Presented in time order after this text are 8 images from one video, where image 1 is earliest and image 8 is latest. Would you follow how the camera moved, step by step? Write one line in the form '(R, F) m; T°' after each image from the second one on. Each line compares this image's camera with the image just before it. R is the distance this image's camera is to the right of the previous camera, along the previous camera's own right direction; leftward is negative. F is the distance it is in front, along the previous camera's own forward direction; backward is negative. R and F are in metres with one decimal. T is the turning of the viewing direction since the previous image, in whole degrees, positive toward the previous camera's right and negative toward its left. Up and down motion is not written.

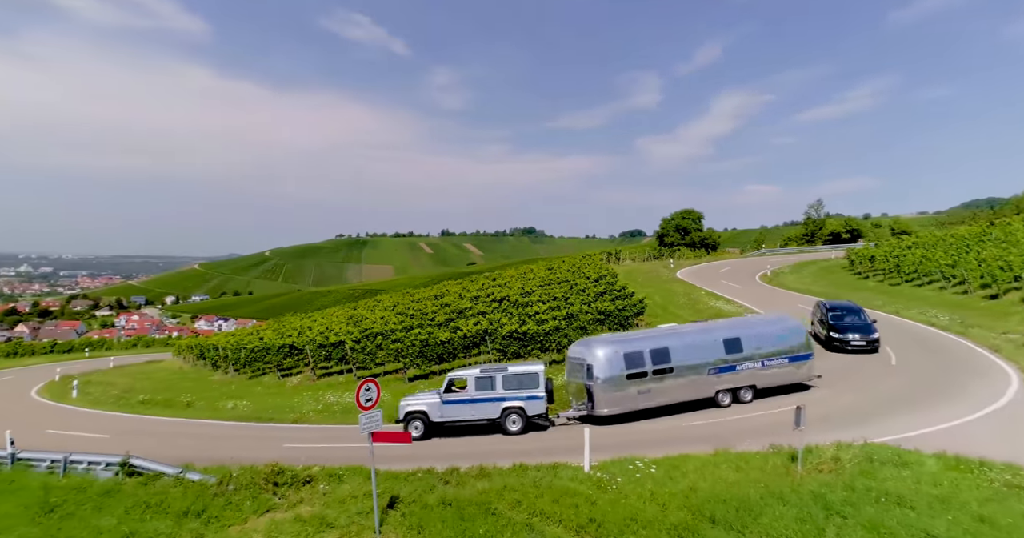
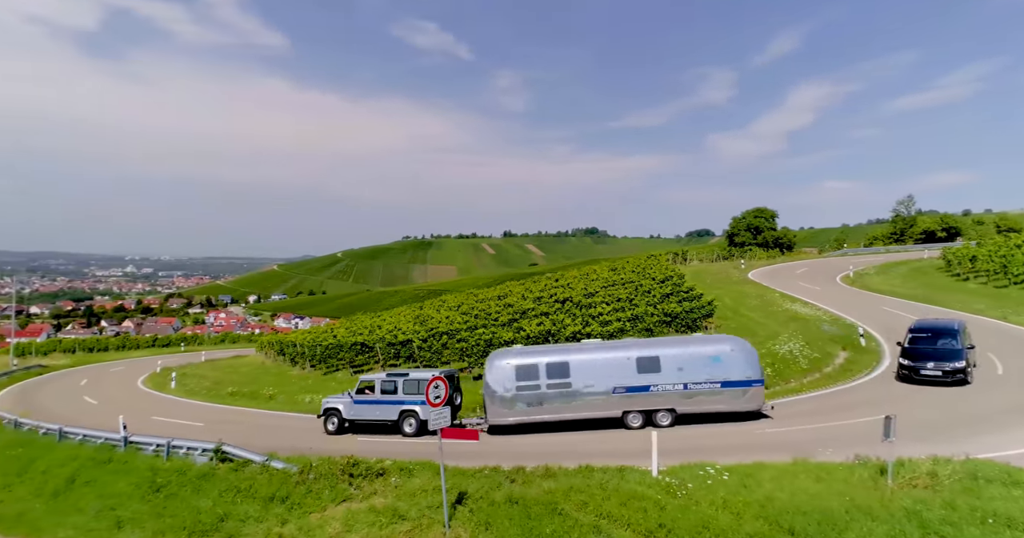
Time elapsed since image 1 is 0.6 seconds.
(0.0, +0.1) m; -5°
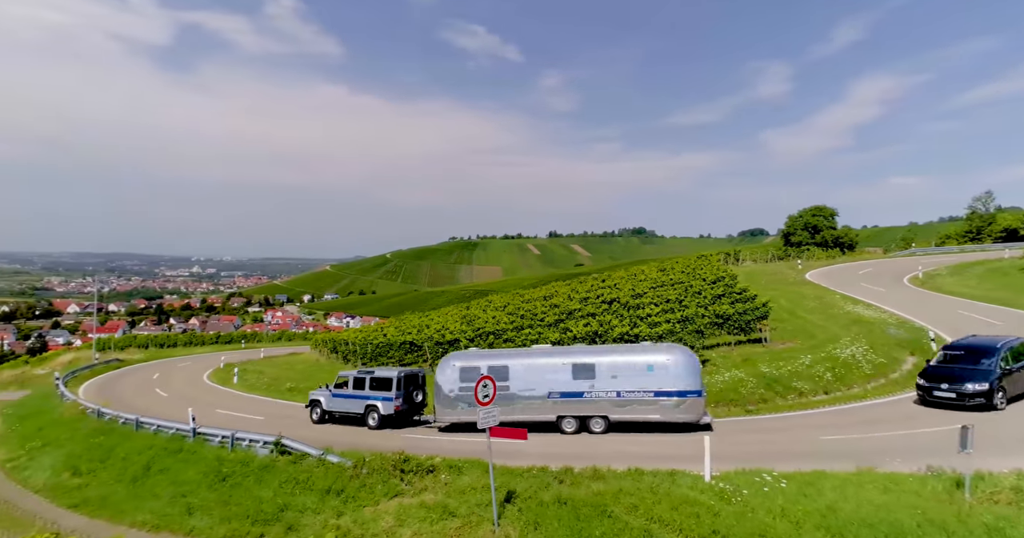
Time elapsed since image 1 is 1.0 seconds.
(0.0, +0.1) m; -4°
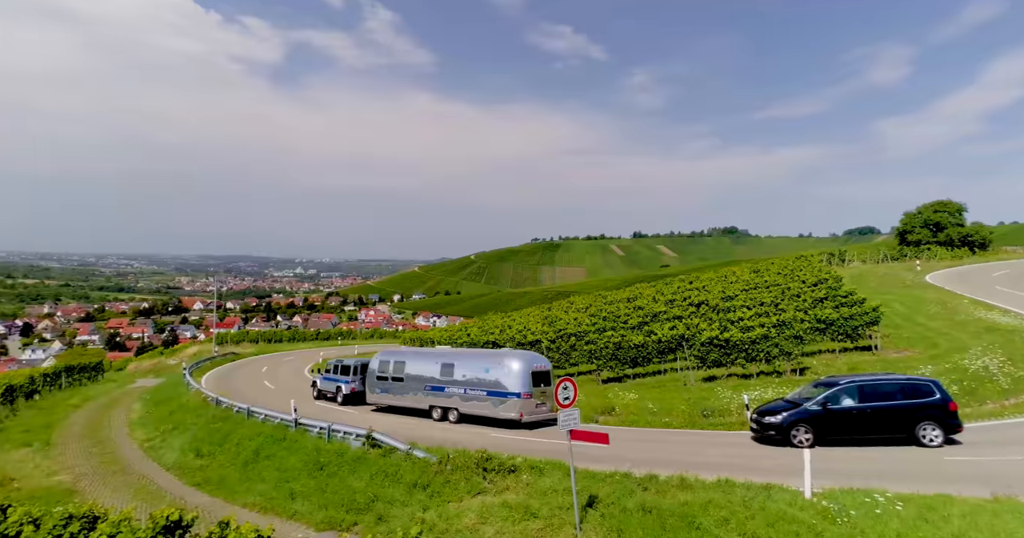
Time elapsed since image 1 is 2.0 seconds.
(0.0, +0.2) m; -7°
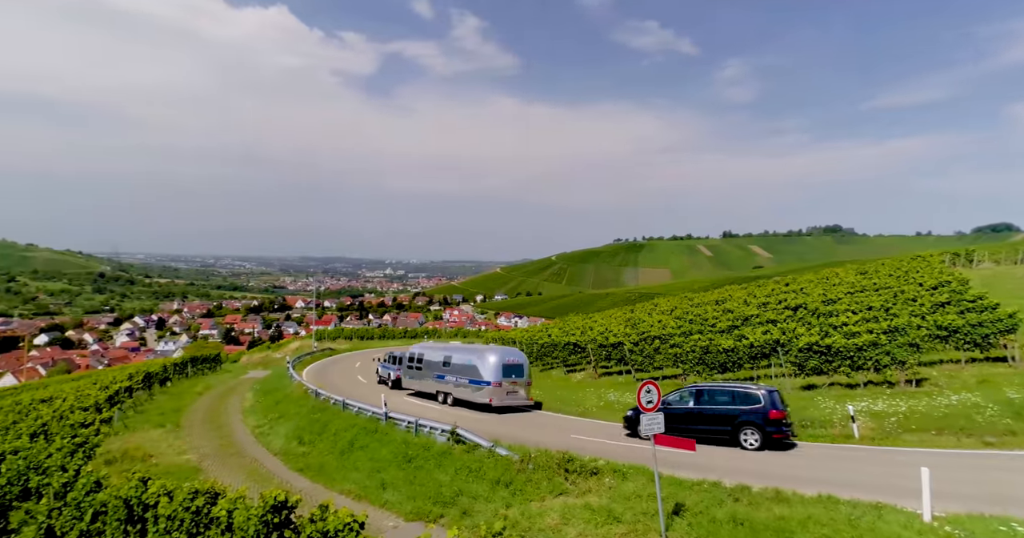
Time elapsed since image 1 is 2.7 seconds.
(-0.1, +0.2) m; -7°
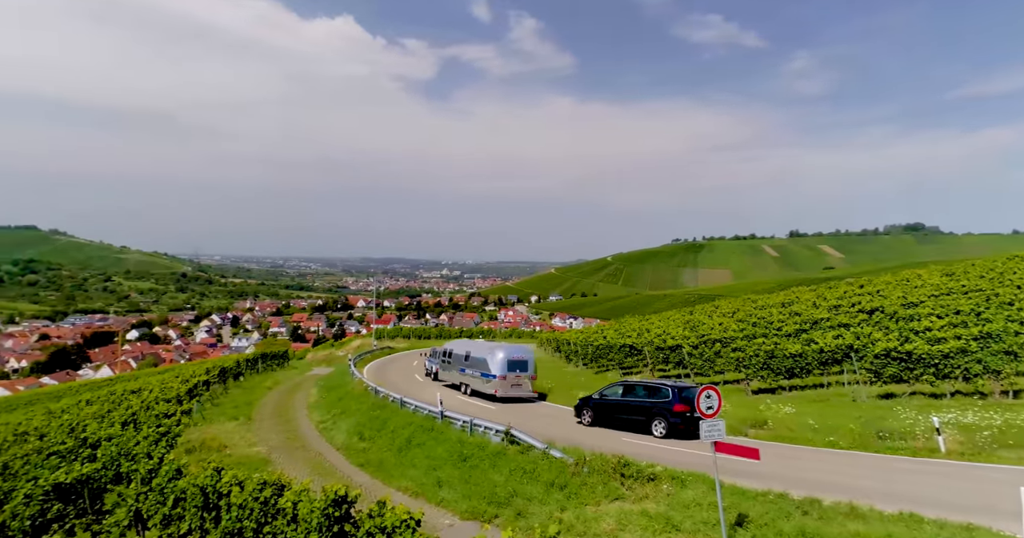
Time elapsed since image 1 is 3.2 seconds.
(0.0, +0.3) m; -5°
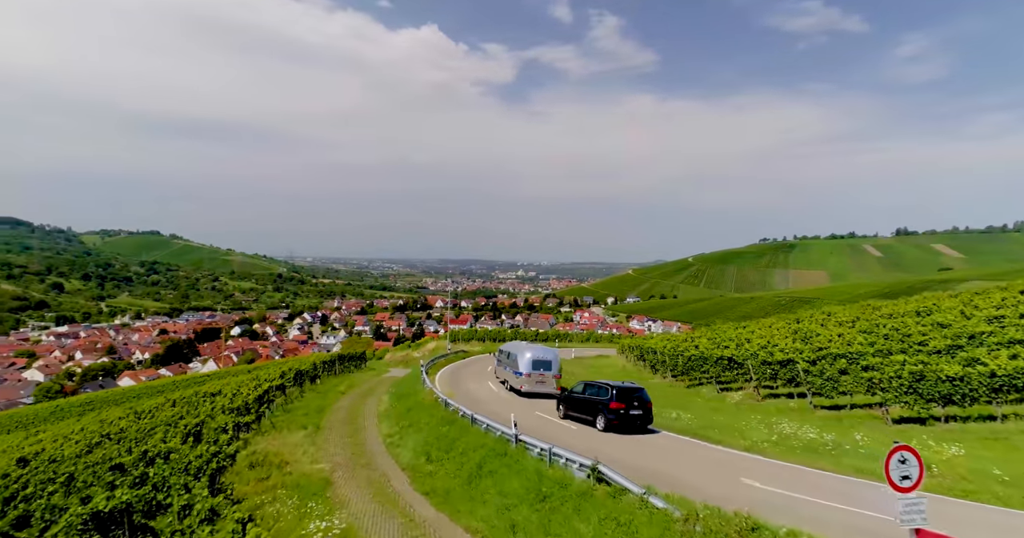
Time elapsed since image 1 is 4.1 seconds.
(-0.1, +1.1) m; -6°
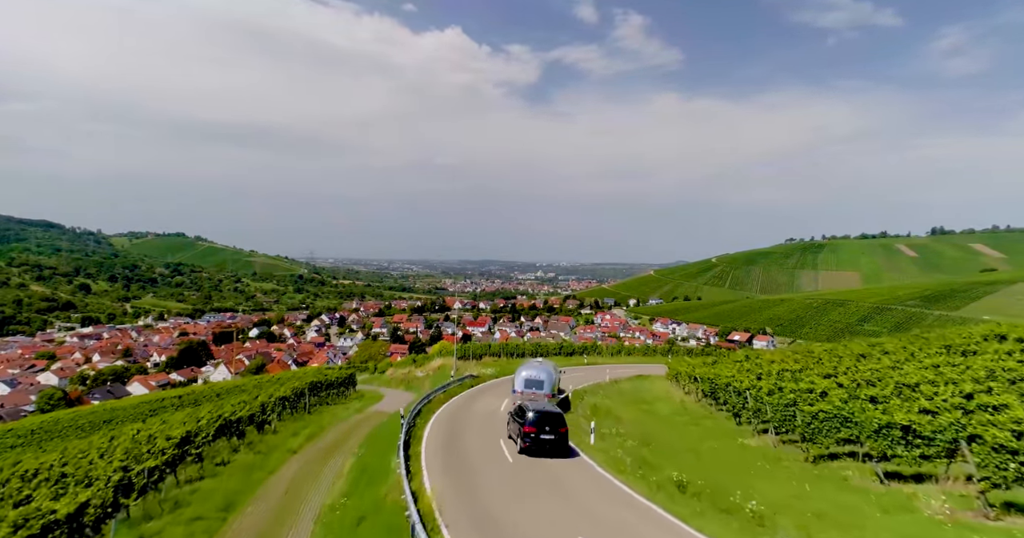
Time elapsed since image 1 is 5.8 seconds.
(0.0, +0.5) m; -2°
